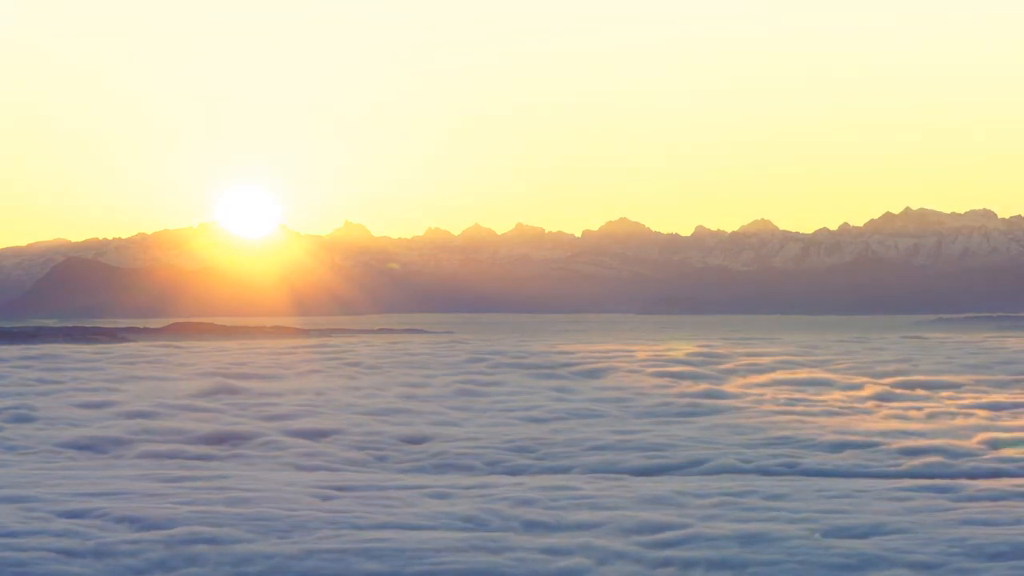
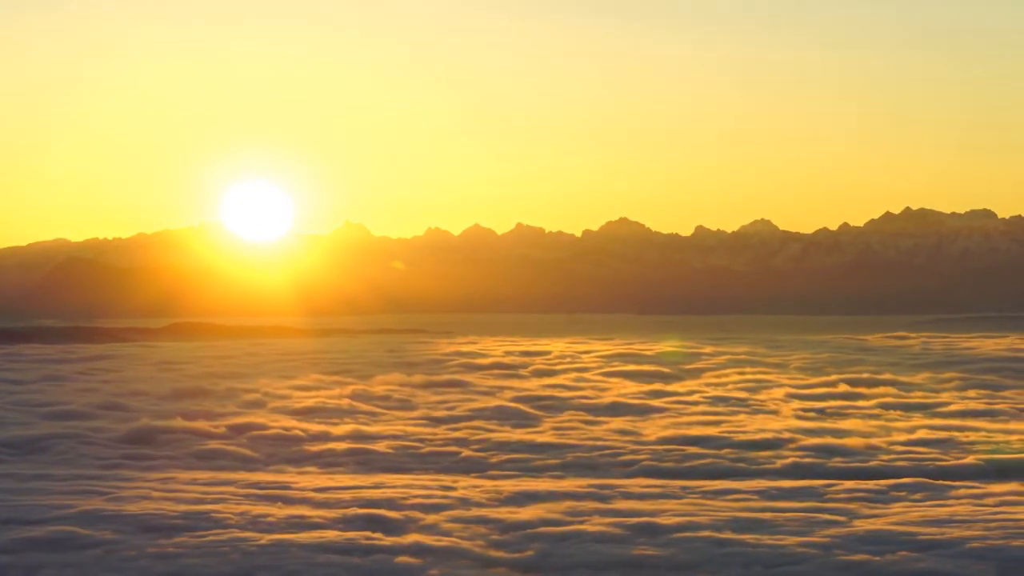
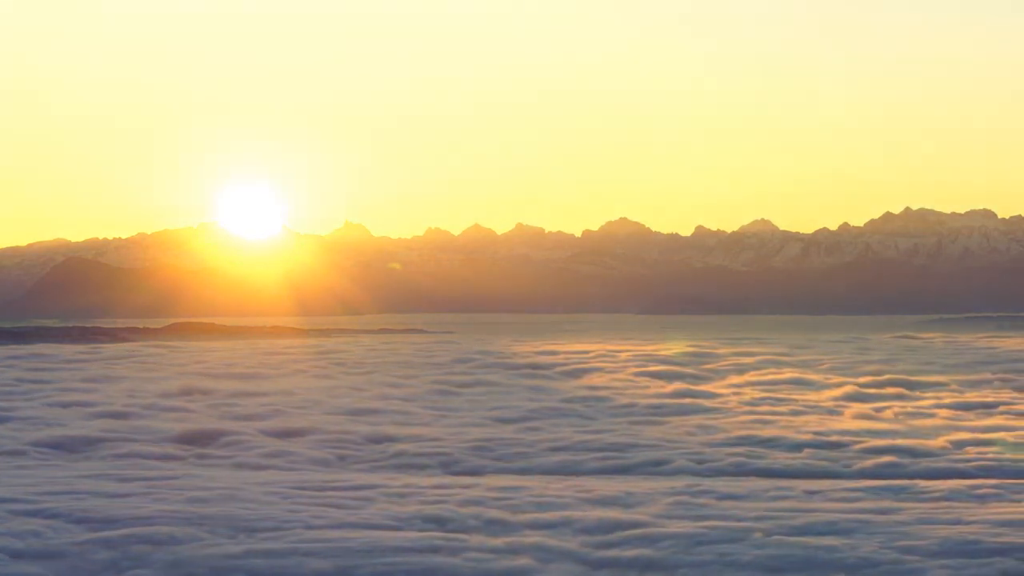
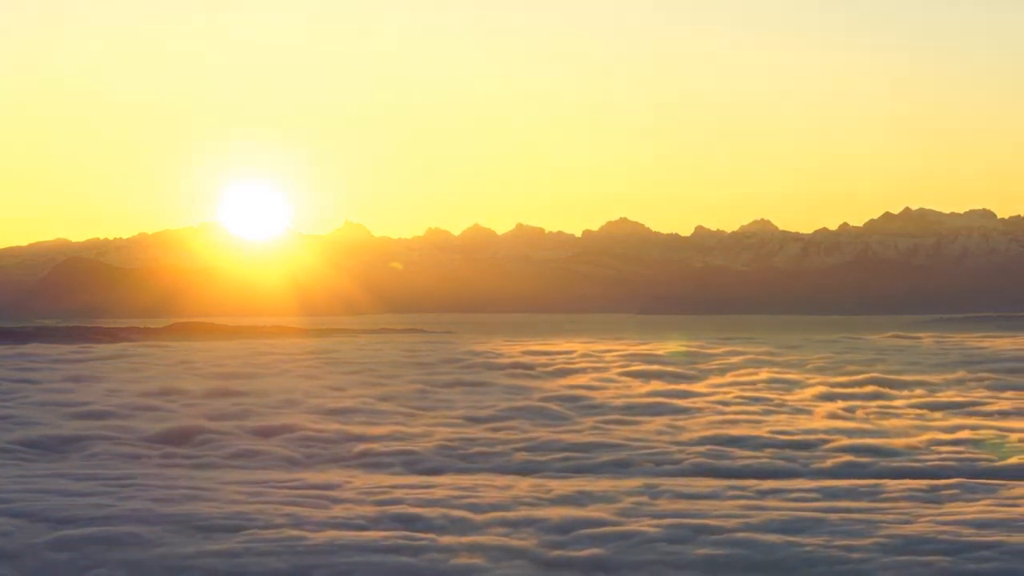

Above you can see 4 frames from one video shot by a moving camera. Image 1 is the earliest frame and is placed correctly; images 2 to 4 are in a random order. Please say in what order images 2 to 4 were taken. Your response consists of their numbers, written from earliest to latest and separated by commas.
3, 4, 2
